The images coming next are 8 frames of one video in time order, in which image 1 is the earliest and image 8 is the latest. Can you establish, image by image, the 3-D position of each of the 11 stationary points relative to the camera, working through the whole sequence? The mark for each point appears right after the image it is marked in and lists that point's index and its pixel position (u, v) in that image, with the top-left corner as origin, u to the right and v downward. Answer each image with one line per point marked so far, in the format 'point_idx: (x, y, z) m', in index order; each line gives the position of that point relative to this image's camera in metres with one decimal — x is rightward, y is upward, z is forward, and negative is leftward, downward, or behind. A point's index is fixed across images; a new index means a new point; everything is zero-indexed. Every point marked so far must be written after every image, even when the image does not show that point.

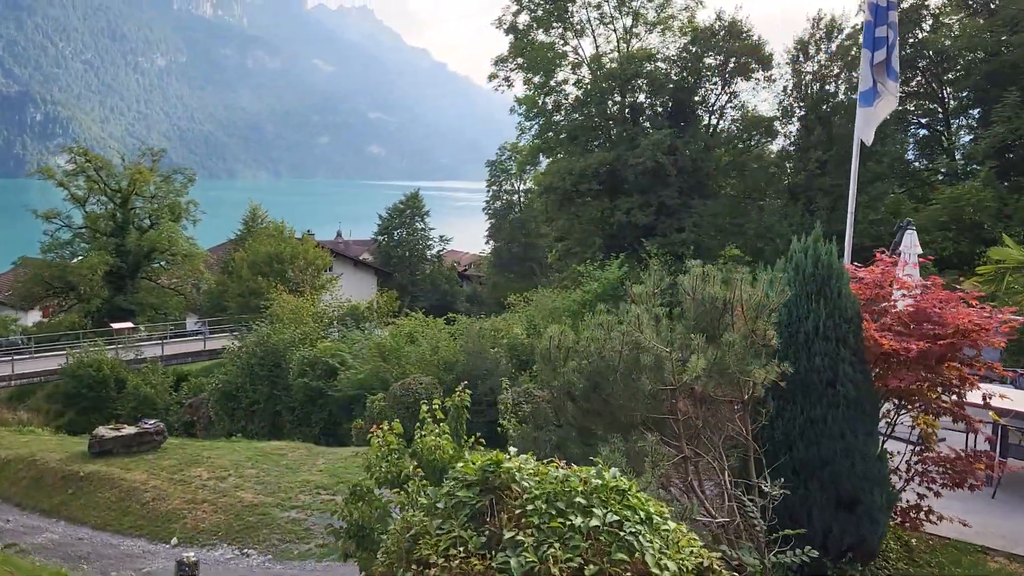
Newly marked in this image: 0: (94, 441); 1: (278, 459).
0: (-6.6, -2.3, +14.2) m
1: (-3.5, -2.6, +13.6) m
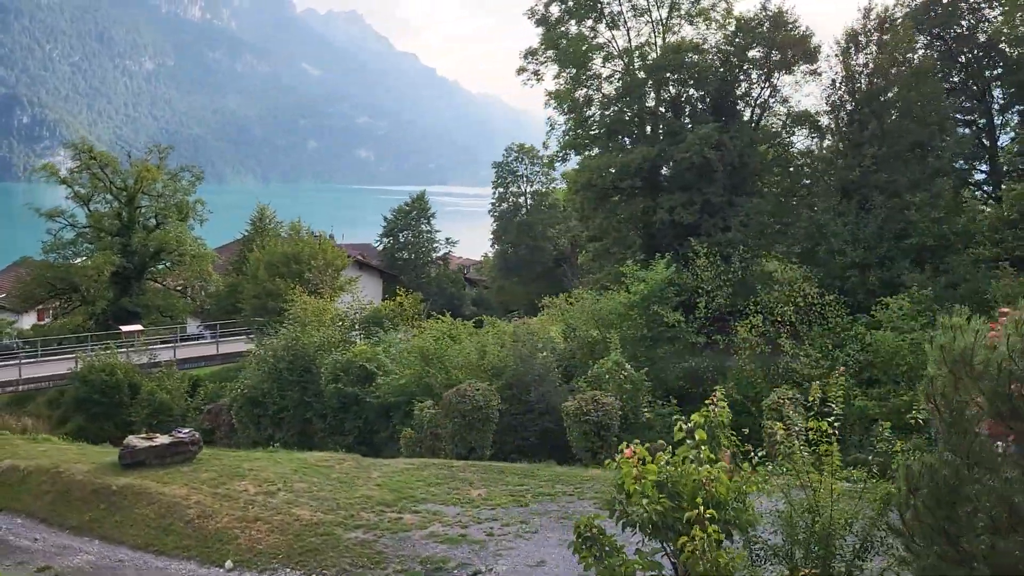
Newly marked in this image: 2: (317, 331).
0: (-5.6, -2.3, +13.1) m
1: (-2.5, -2.6, +12.5) m
2: (-4.3, -1.0, +19.9) m
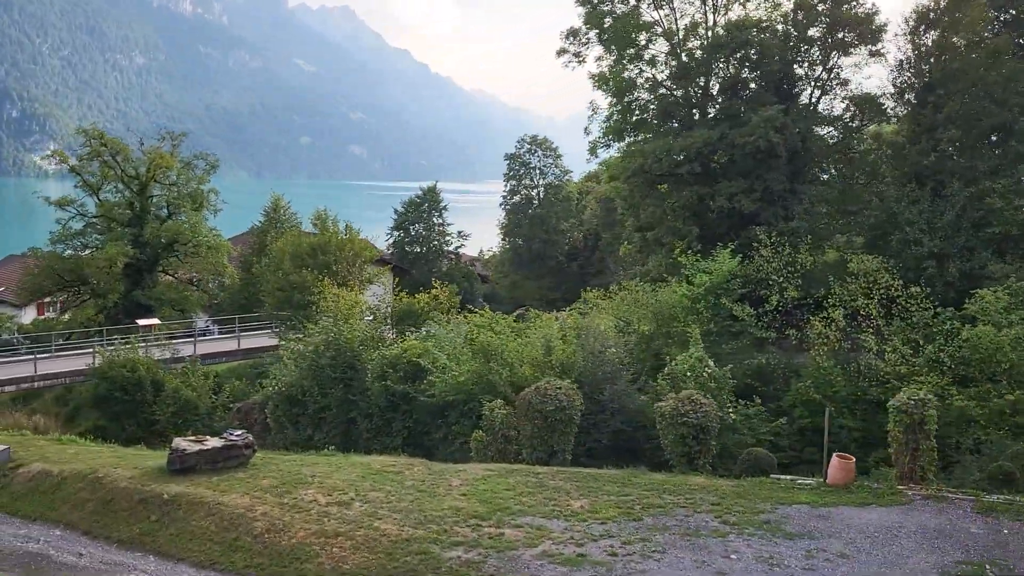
0: (-4.5, -2.1, +11.9) m
1: (-1.4, -2.4, +11.4) m
2: (-3.2, -0.8, +18.7) m
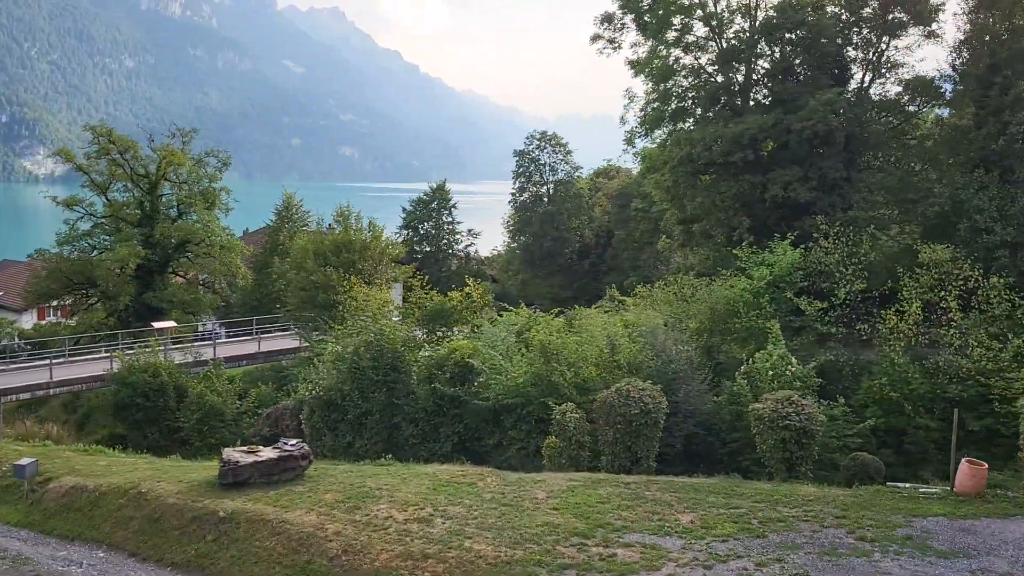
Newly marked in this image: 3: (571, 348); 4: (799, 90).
0: (-3.5, -2.1, +10.9) m
1: (-0.4, -2.4, +10.4) m
2: (-2.3, -0.7, +17.7) m
3: (+0.9, -1.0, +14.3) m
4: (+6.0, +4.1, +18.8) m
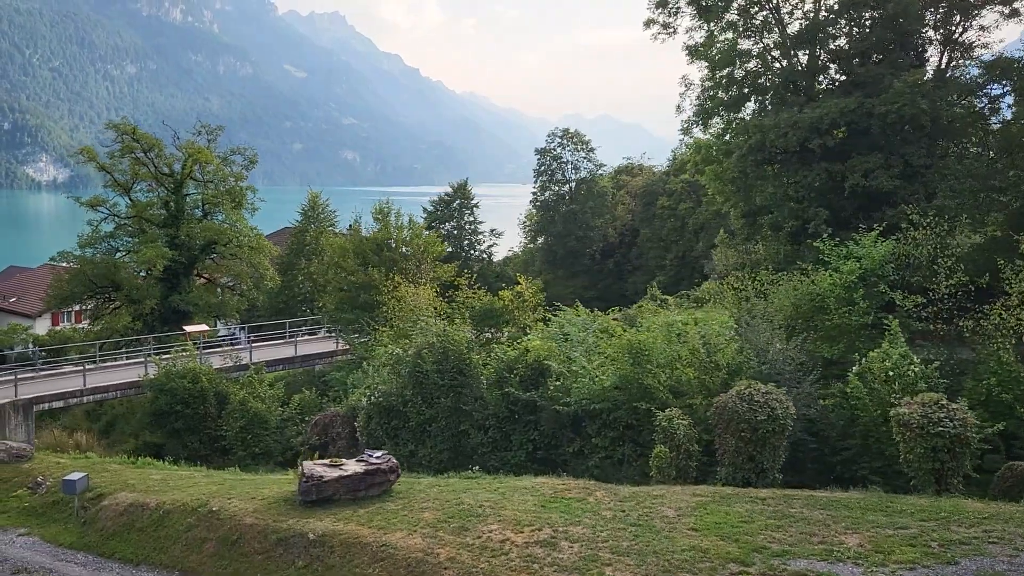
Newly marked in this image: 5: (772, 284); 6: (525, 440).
0: (-2.3, -2.0, +9.9) m
1: (+0.8, -2.3, +9.3) m
2: (-1.0, -0.7, +16.7) m
3: (+2.2, -0.9, +13.2) m
4: (+7.2, +4.2, +17.7) m
5: (+5.0, +0.1, +17.5) m
6: (+0.2, -2.4, +14.4) m
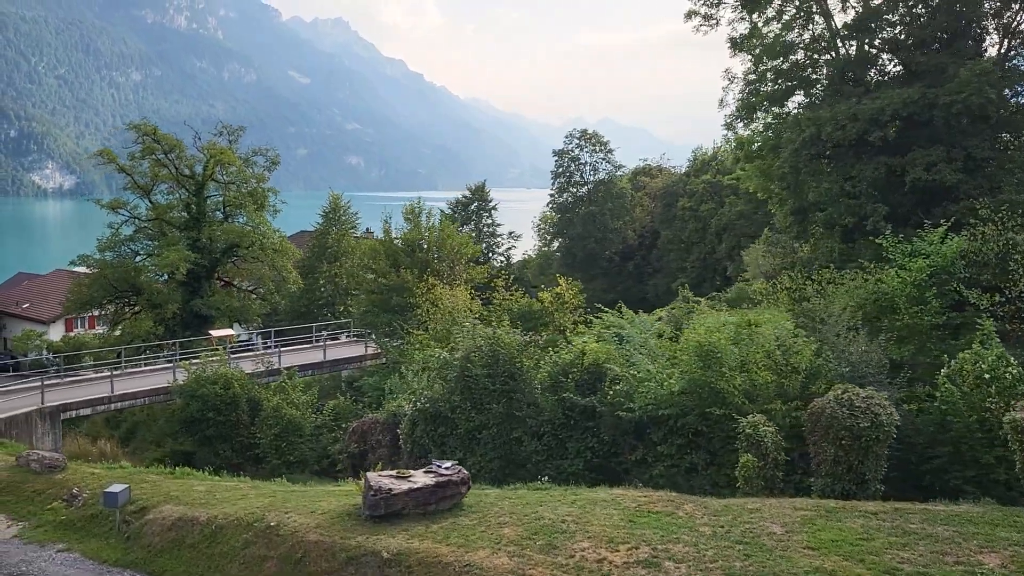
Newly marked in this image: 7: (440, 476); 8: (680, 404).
0: (-1.4, -2.0, +9.2) m
1: (+1.7, -2.3, +8.6) m
2: (-0.1, -0.7, +16.0) m
3: (+3.1, -0.9, +12.5) m
4: (+8.0, +4.2, +16.9) m
5: (+5.9, +0.1, +16.8) m
6: (+1.1, -2.4, +13.7) m
7: (-0.8, -2.0, +9.5) m
8: (+2.3, -1.6, +12.5) m
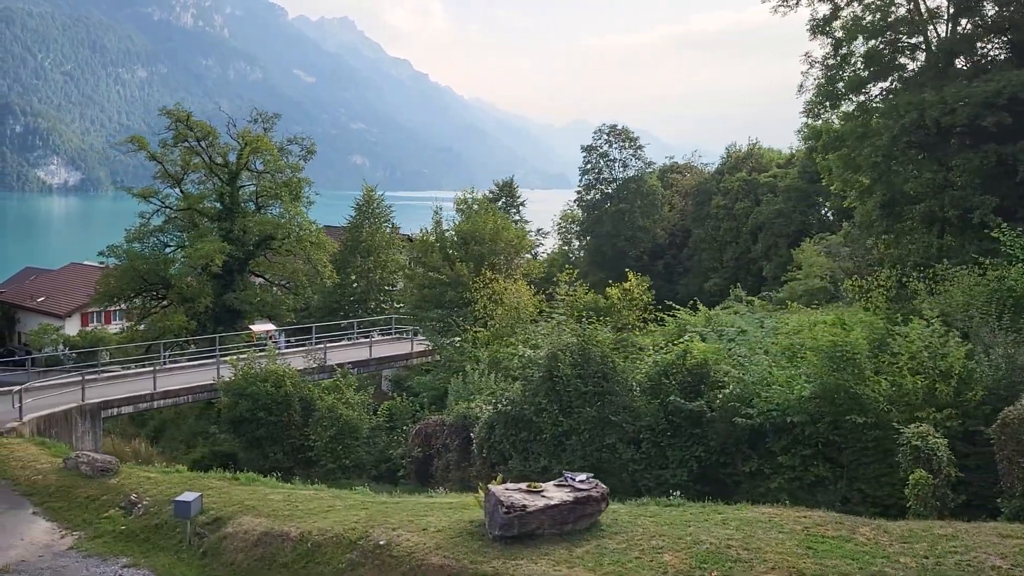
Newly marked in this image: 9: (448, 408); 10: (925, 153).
0: (-0.1, -1.9, +8.0) m
1: (+3.0, -2.2, +7.4) m
2: (+1.3, -0.6, +14.7) m
3: (+4.4, -0.8, +11.2) m
4: (+9.5, +4.2, +15.7) m
5: (+7.3, +0.1, +15.5) m
6: (+2.4, -2.3, +12.4) m
7: (+0.6, -1.9, +8.3) m
8: (+3.7, -1.5, +11.3) m
9: (-1.2, -2.2, +16.7) m
10: (+7.9, +2.5, +17.2) m
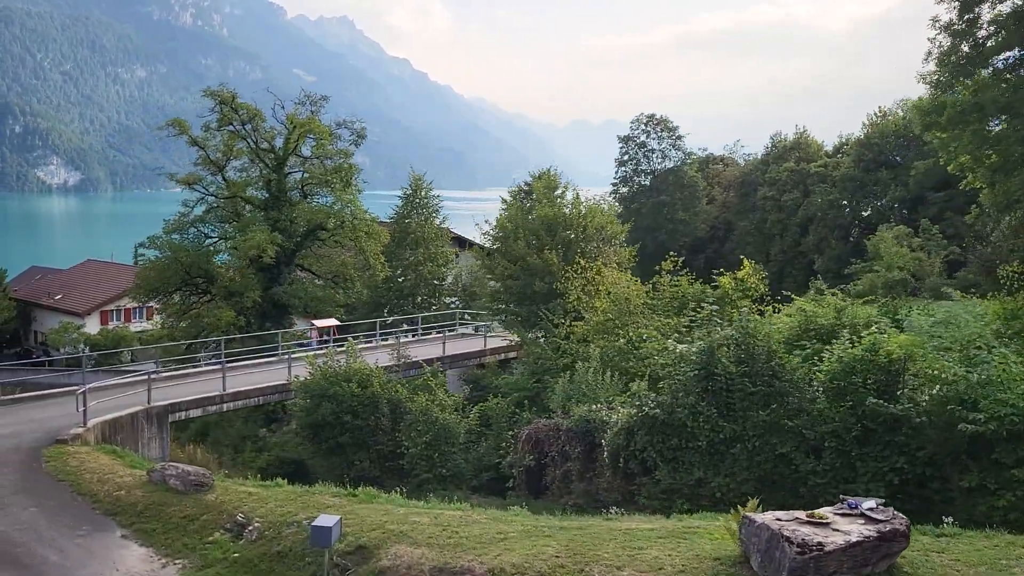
0: (+1.9, -1.7, +6.1) m
1: (+5.0, -2.0, +5.5) m
2: (+3.2, -0.4, +12.9) m
3: (+6.4, -0.6, +9.4) m
4: (+11.5, +4.5, +13.8) m
5: (+9.3, +0.3, +13.7) m
6: (+4.4, -2.1, +10.6) m
7: (+2.6, -1.7, +6.5) m
8: (+5.6, -1.3, +9.5) m
9: (+0.8, -2.0, +14.9) m
10: (+9.8, +2.8, +15.3) m
